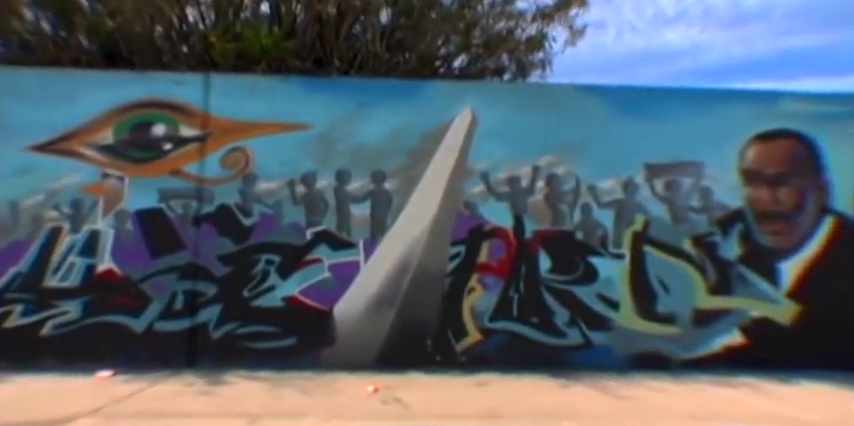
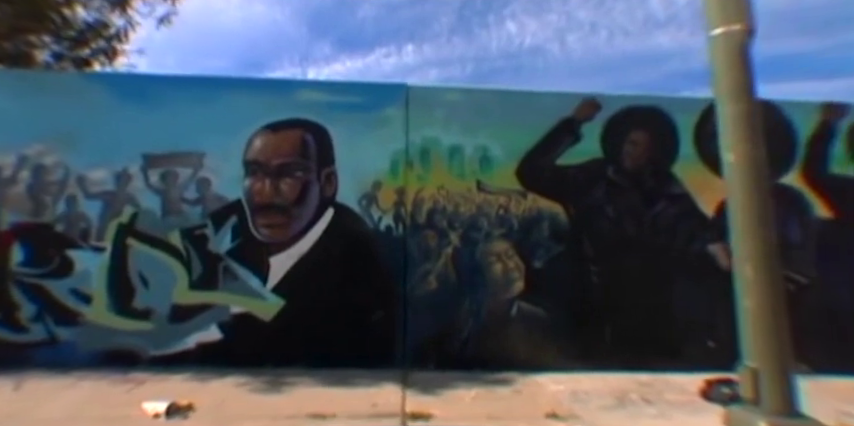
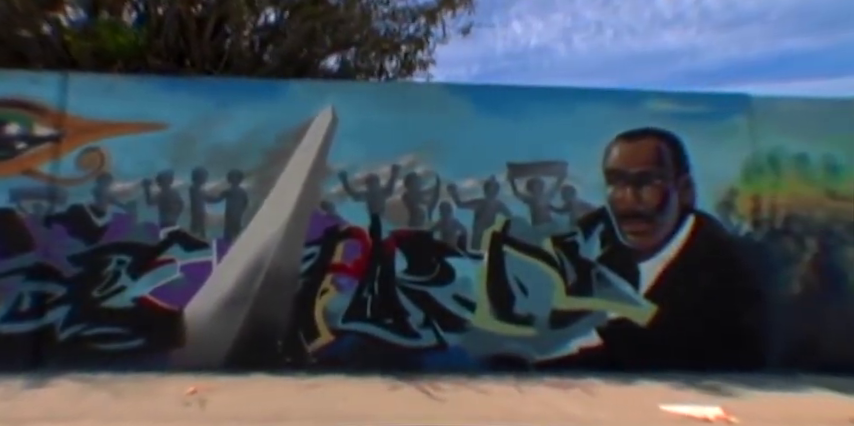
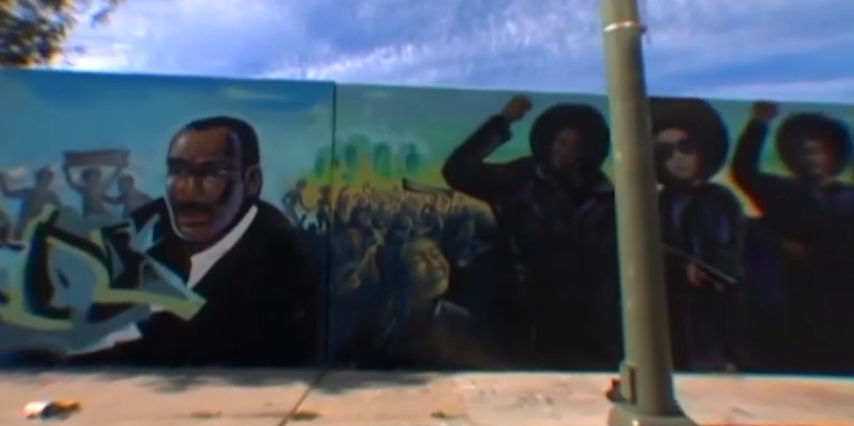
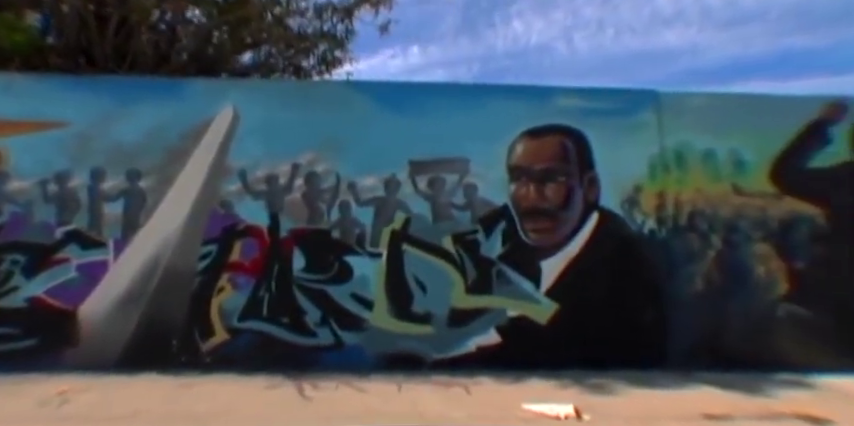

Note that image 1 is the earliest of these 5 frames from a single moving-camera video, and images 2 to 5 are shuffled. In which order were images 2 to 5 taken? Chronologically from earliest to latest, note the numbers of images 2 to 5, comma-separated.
3, 5, 2, 4
